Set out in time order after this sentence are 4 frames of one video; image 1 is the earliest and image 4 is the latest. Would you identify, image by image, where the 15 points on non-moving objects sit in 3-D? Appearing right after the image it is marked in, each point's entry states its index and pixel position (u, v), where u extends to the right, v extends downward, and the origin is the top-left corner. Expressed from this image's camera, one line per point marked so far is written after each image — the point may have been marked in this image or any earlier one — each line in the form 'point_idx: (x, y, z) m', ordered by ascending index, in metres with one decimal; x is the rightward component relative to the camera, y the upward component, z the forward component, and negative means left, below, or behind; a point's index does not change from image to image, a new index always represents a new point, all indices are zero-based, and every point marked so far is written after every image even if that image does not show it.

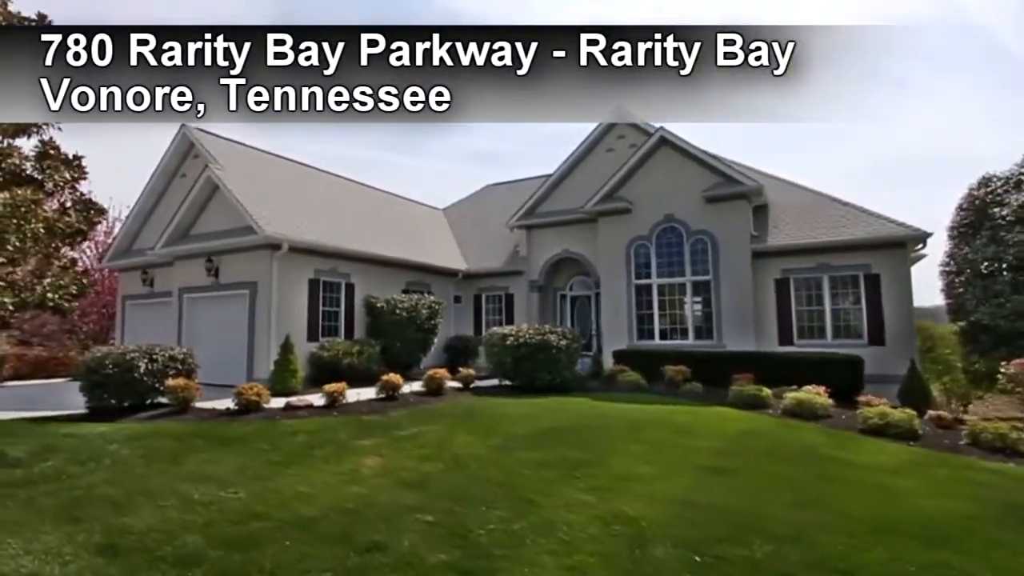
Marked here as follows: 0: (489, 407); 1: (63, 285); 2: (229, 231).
0: (-0.4, -2.2, +11.8) m
1: (-5.6, 0.0, +8.1) m
2: (-6.8, +1.4, +15.5) m
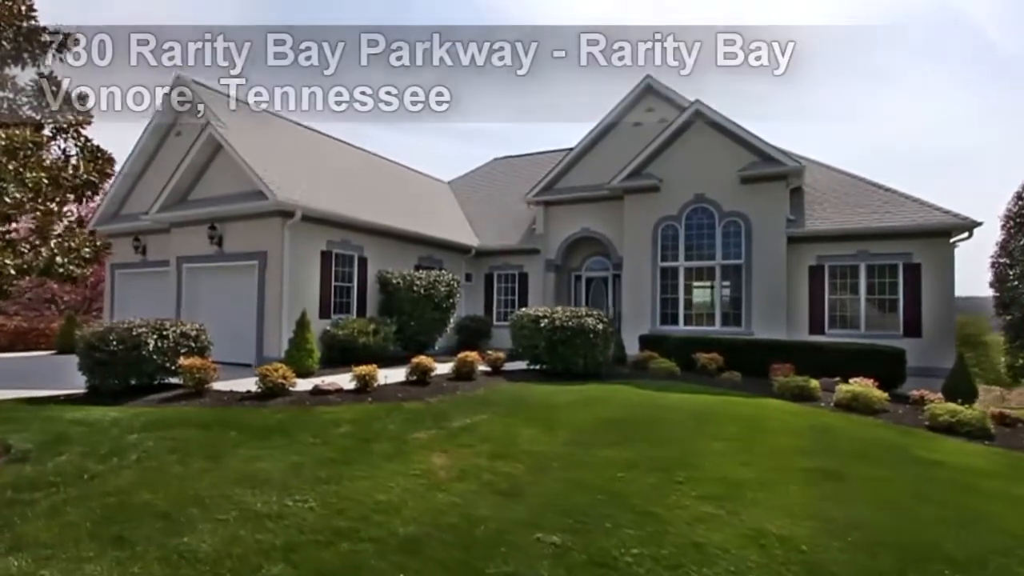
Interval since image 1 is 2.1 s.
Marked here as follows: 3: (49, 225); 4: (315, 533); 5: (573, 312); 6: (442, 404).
0: (+0.4, -1.8, +10.8) m
1: (-4.6, +0.4, +6.8) m
2: (-6.1, +2.0, +14.1) m
3: (-4.7, +0.6, +6.6) m
4: (-1.4, -1.8, +4.6) m
5: (+1.3, -0.5, +13.4) m
6: (-1.0, -1.7, +9.6) m
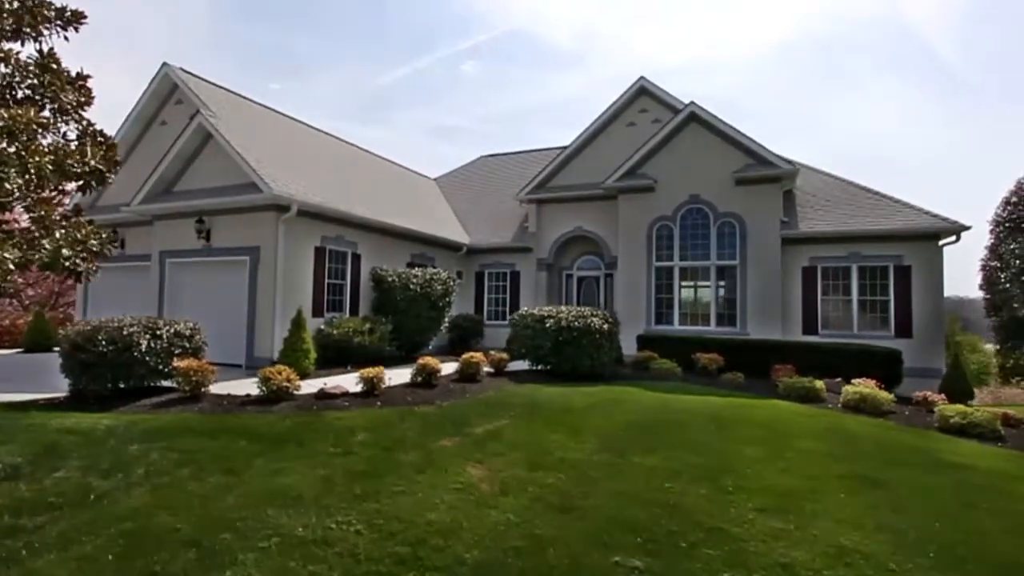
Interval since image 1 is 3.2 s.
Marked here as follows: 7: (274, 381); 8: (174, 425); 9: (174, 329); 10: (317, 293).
0: (+0.6, -1.8, +10.4) m
1: (-4.2, +0.5, +6.1) m
2: (-6.0, +2.1, +13.3) m
3: (-4.3, +0.7, +5.9) m
4: (-0.9, -1.7, +4.1) m
5: (+1.3, -0.5, +13.0) m
6: (-0.8, -1.7, +9.1) m
7: (-3.2, -1.3, +8.7) m
8: (-3.8, -1.5, +7.3) m
9: (-4.8, -0.6, +9.1) m
10: (-4.1, -0.1, +13.4) m
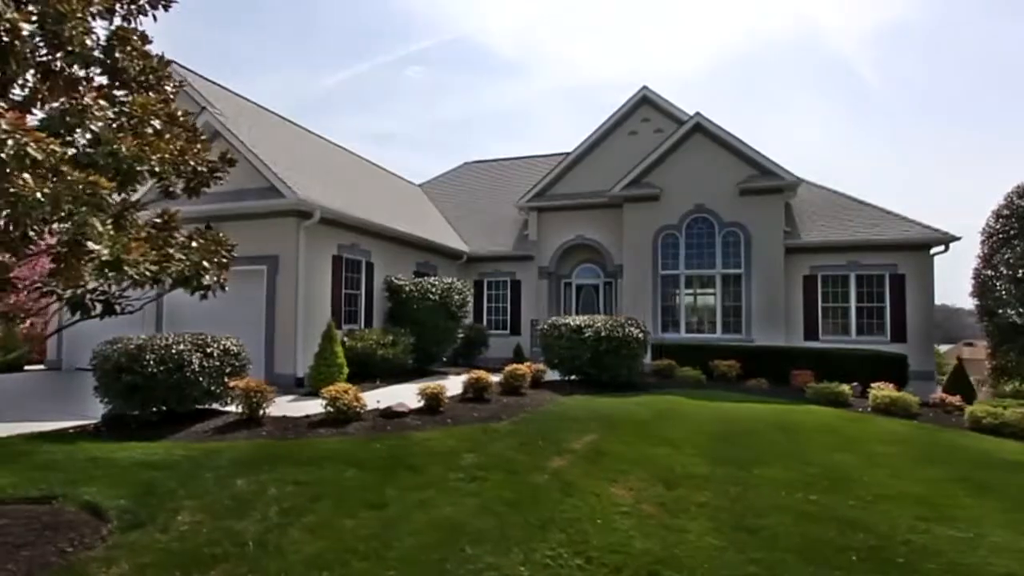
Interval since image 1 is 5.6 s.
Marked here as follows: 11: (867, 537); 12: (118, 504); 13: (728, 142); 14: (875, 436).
0: (+1.5, -1.9, +10.0) m
1: (-2.8, +0.4, +5.4) m
2: (-5.4, +1.9, +12.4) m
3: (-2.9, +0.6, +5.1) m
4: (+0.7, -1.8, +3.6) m
5: (+2.0, -0.6, +12.7) m
6: (+0.3, -1.8, +8.6) m
7: (-2.1, -1.4, +8.0) m
8: (-2.6, -1.7, +6.5) m
9: (-3.7, -0.7, +8.3) m
10: (-3.5, -0.3, +12.6) m
11: (+2.8, -2.0, +5.0) m
12: (-3.0, -1.6, +4.8) m
13: (+5.9, +4.0, +17.4) m
14: (+5.4, -2.2, +9.7) m
